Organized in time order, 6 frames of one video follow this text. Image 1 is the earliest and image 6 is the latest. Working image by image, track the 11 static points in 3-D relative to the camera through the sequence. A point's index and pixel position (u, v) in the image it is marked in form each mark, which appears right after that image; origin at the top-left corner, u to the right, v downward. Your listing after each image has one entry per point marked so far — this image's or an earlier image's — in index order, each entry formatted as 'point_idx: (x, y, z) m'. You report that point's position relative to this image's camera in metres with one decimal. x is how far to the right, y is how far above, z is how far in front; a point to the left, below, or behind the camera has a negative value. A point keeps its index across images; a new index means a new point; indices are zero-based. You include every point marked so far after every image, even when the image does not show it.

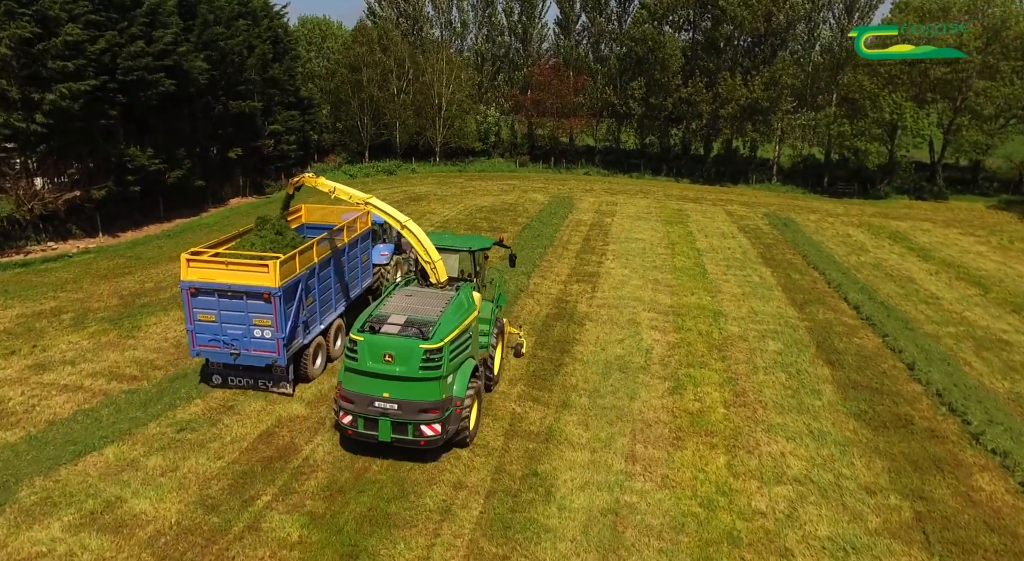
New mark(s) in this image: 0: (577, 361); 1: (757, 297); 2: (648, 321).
0: (+1.3, -1.6, +13.0) m
1: (+6.6, -0.5, +17.5) m
2: (+3.2, -1.0, +15.3) m
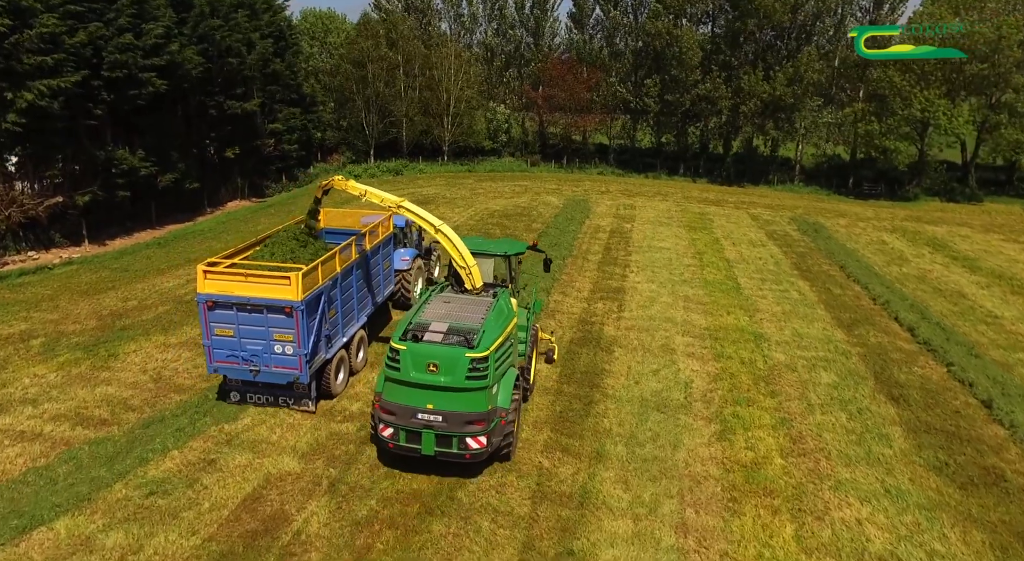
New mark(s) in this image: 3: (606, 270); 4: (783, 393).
0: (+1.7, -2.1, +11.4) m
1: (+7.1, -0.9, +15.9) m
2: (+3.6, -1.4, +13.7) m
3: (+2.8, +0.2, +18.7) m
4: (+5.0, -2.1, +12.0) m
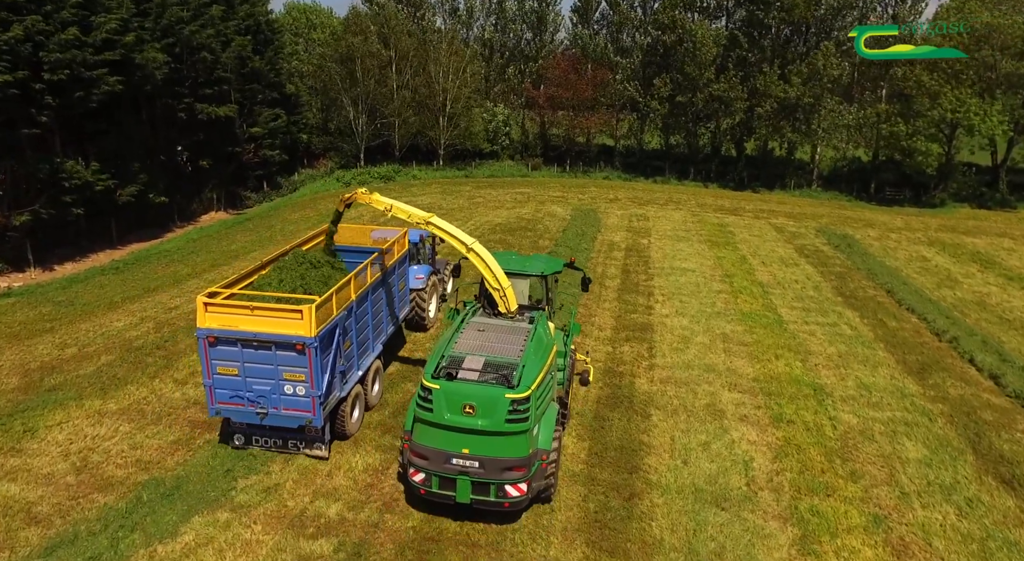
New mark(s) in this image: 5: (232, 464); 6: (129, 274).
0: (+2.0, -2.9, +9.1) m
1: (+7.3, -1.7, +13.6) m
2: (+3.9, -2.3, +11.4) m
3: (+3.0, -0.5, +16.4) m
4: (+5.3, -2.9, +9.7) m
5: (-3.9, -2.6, +9.1) m
6: (-10.5, +0.2, +17.8) m
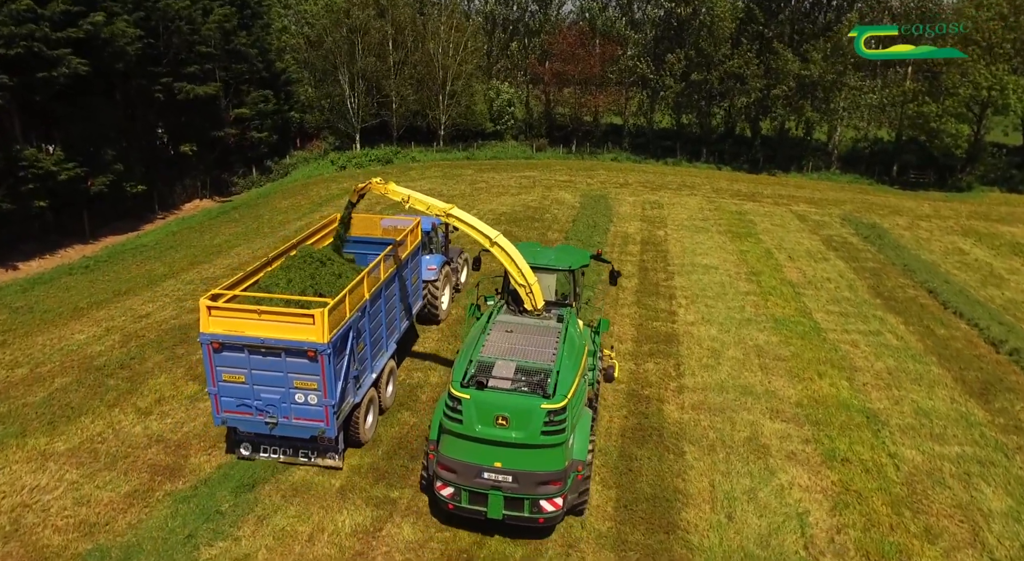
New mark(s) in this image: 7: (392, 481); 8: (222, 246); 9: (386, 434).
0: (+2.2, -3.2, +7.6) m
1: (+7.5, -1.8, +12.1) m
2: (+4.1, -2.5, +9.9) m
3: (+3.2, -0.6, +14.8) m
4: (+5.5, -3.2, +8.2) m
5: (-3.8, -2.9, +7.7) m
6: (-10.3, +0.2, +16.2) m
7: (-1.6, -2.7, +8.7) m
8: (-8.4, +1.0, +18.7) m
9: (-1.9, -2.3, +9.7) m
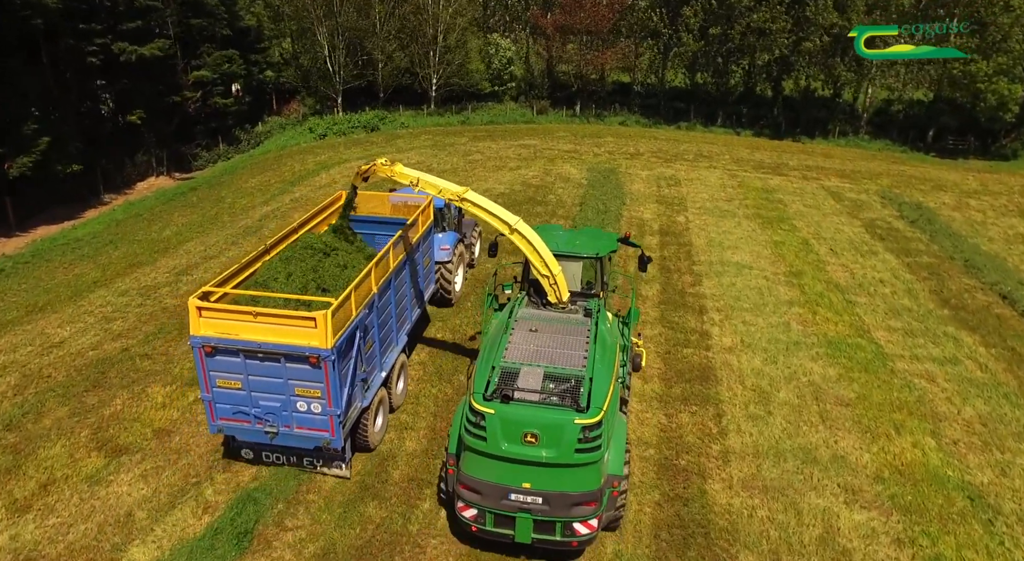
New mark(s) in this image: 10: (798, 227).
0: (+2.2, -4.0, +5.3) m
1: (+7.5, -2.3, +9.6) m
2: (+4.0, -3.1, +7.5) m
3: (+3.1, -0.8, +12.2) m
4: (+5.5, -3.9, +5.9) m
5: (-3.8, -3.7, +5.3) m
6: (-10.4, 0.0, +13.5) m
7: (-1.6, -3.4, +6.3) m
8: (-8.4, +1.0, +15.9) m
9: (-1.9, -2.9, +7.3) m
10: (+8.2, +1.5, +18.4) m
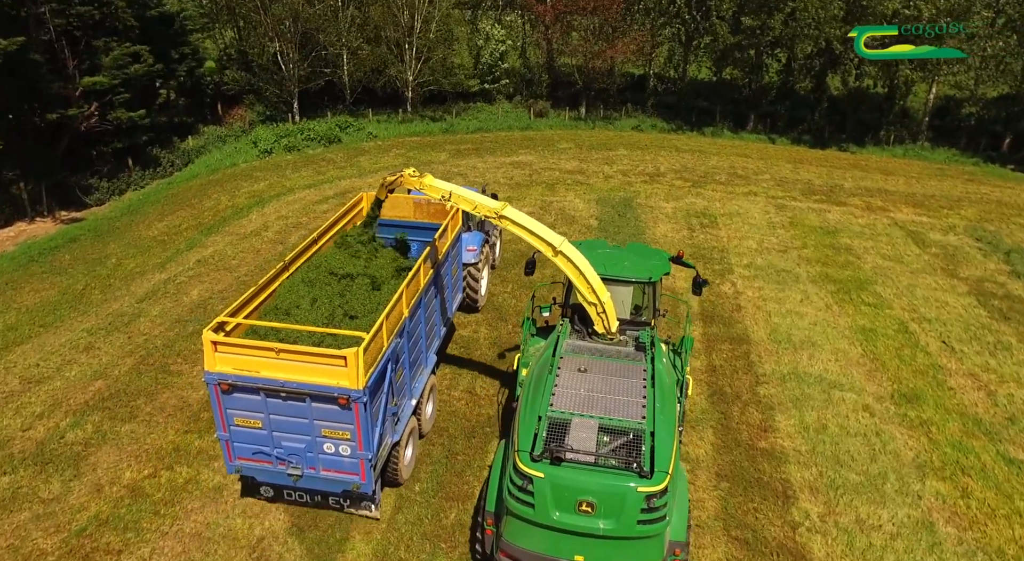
0: (+1.8, -6.3, +0.5) m
1: (+7.1, -4.4, +4.8) m
2: (+3.7, -5.3, +2.6) m
3: (+2.8, -3.0, +7.3) m
4: (+5.1, -6.2, +1.0) m
5: (-4.1, -6.0, +0.5) m
6: (-10.7, -2.1, +8.6) m
7: (-2.0, -5.7, +1.5) m
8: (-8.8, -1.0, +11.0) m
9: (-2.3, -5.2, +2.5) m
10: (+7.8, -0.4, +13.4) m
